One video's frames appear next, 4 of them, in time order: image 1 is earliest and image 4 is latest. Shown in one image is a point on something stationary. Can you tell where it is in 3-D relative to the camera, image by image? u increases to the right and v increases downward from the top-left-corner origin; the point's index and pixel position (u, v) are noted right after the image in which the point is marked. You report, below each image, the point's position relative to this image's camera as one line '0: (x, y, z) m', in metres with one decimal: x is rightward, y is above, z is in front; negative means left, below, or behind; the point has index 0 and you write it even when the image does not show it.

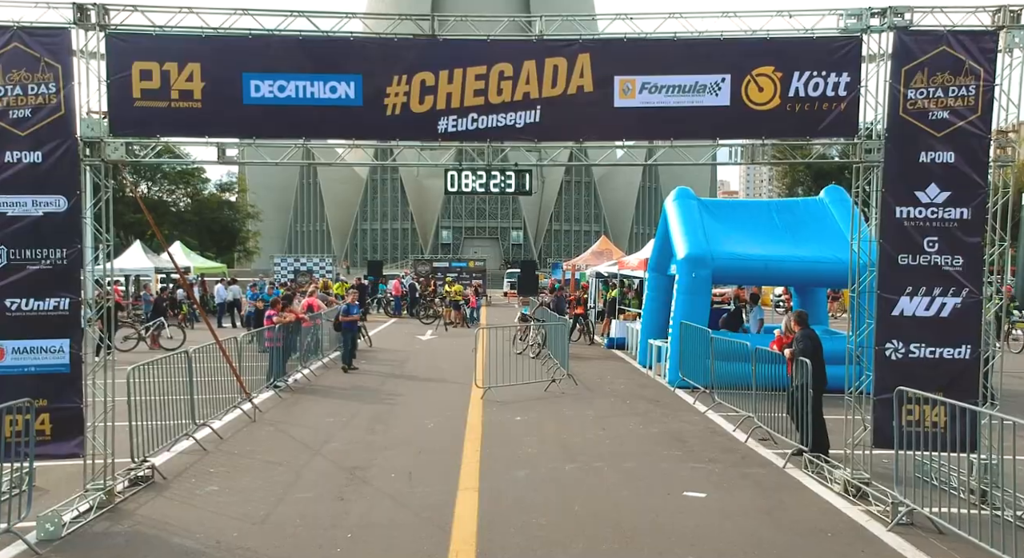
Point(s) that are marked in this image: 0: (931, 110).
0: (+3.6, +1.4, +7.6) m
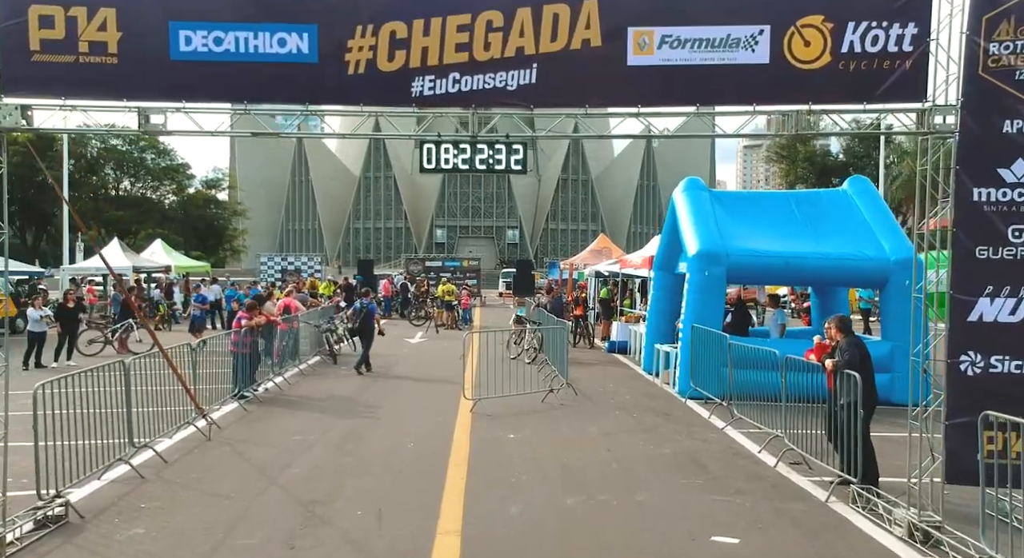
0: (+3.5, +1.5, +6.2) m
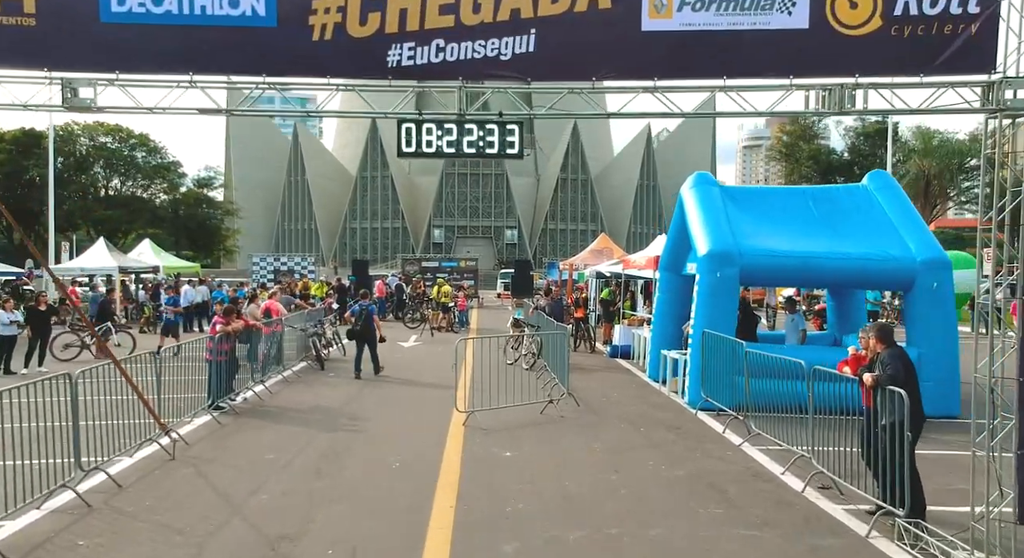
0: (+3.5, +1.4, +5.2) m
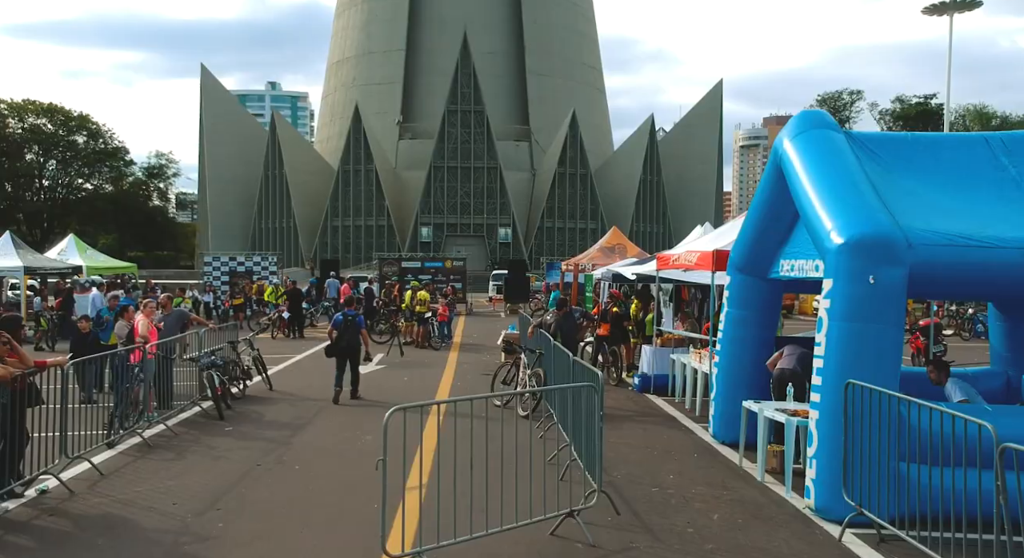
0: (+3.4, +1.4, -0.3) m
